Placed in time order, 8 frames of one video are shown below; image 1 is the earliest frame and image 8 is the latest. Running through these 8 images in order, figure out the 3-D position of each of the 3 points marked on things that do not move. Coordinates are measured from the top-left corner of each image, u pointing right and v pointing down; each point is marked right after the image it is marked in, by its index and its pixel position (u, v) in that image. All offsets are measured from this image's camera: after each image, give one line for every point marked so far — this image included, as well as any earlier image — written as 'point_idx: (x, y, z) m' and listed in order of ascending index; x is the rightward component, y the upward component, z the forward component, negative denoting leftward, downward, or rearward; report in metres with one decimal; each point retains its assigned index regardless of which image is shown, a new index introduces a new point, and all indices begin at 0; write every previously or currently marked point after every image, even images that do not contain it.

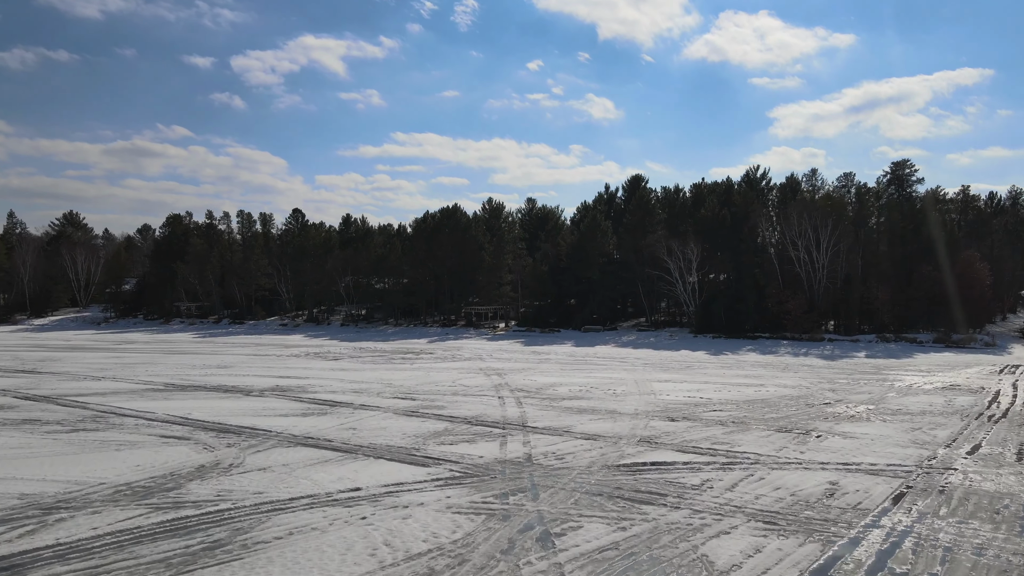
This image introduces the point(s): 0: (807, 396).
0: (+5.0, -1.8, +19.5) m
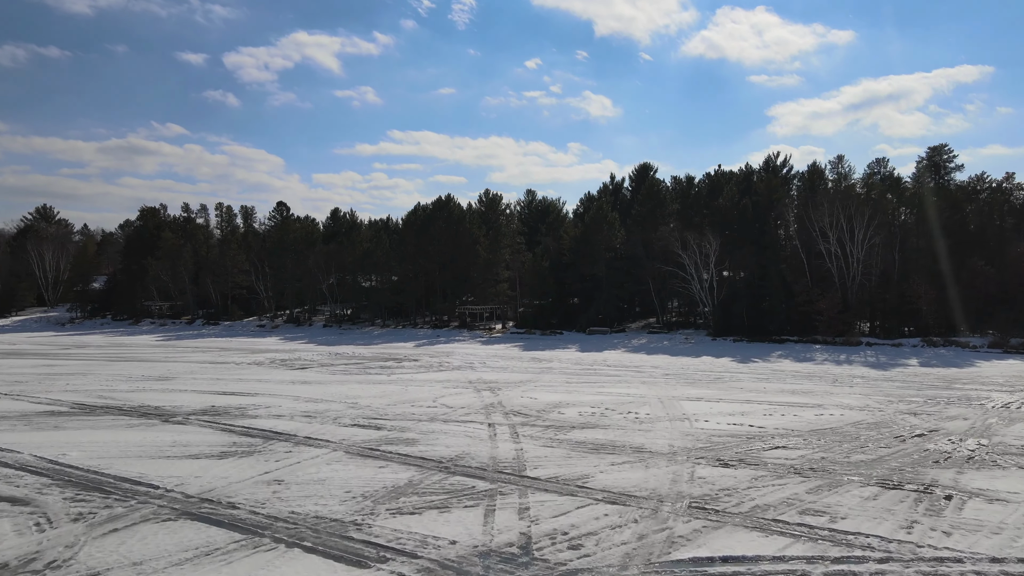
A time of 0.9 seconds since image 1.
0: (+4.9, -1.8, +15.1) m
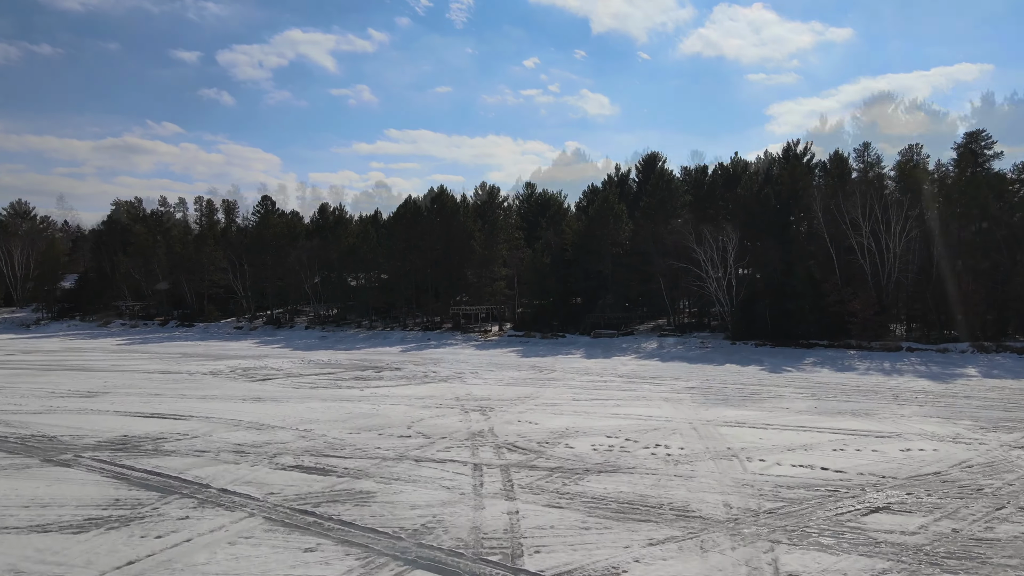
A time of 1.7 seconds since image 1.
0: (+4.9, -1.7, +11.4) m
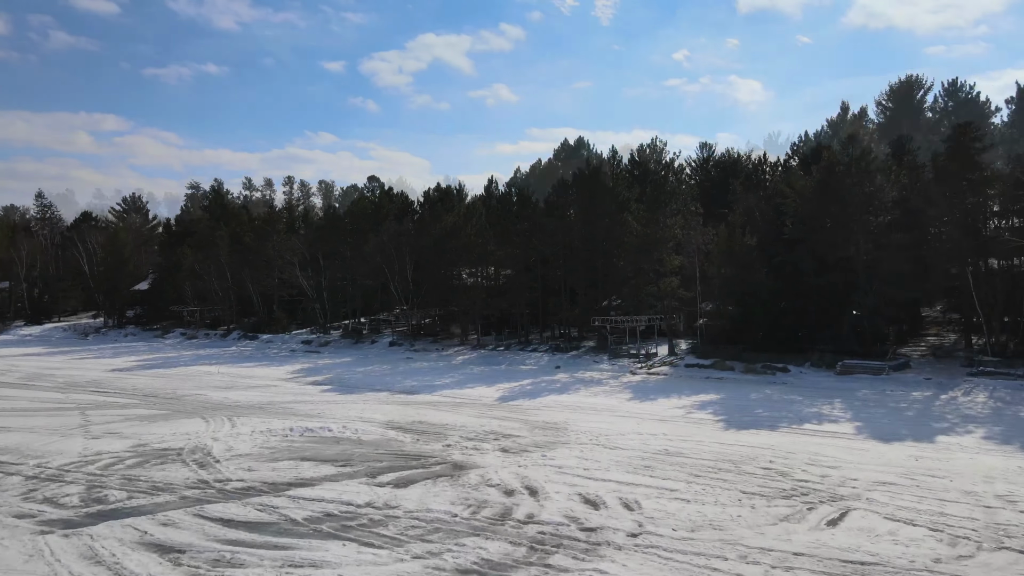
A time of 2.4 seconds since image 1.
0: (+4.8, -1.7, +8.4) m
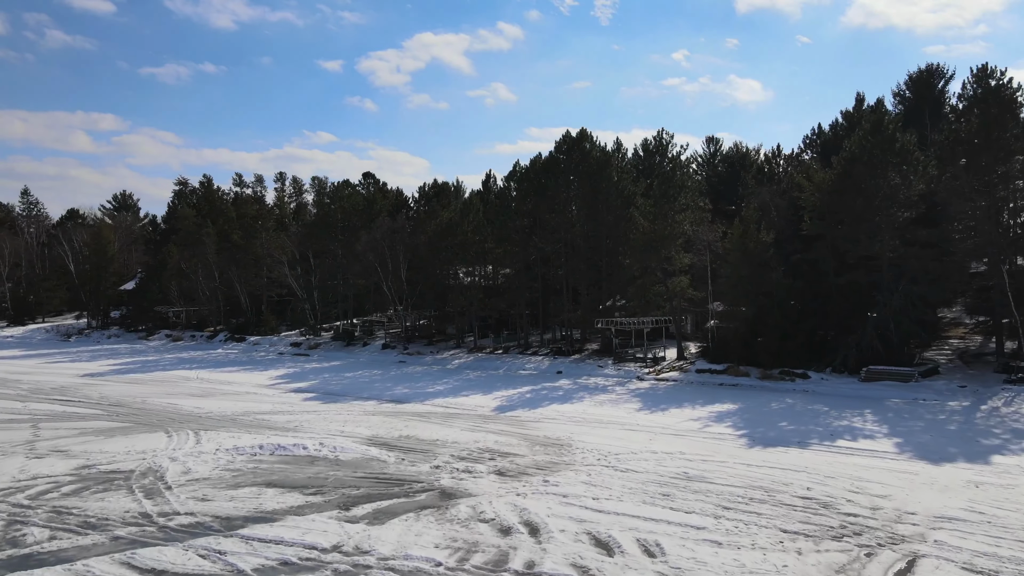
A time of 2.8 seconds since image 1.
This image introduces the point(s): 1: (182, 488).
0: (+4.8, -1.7, +6.6) m
1: (-3.3, -1.9, +11.5) m
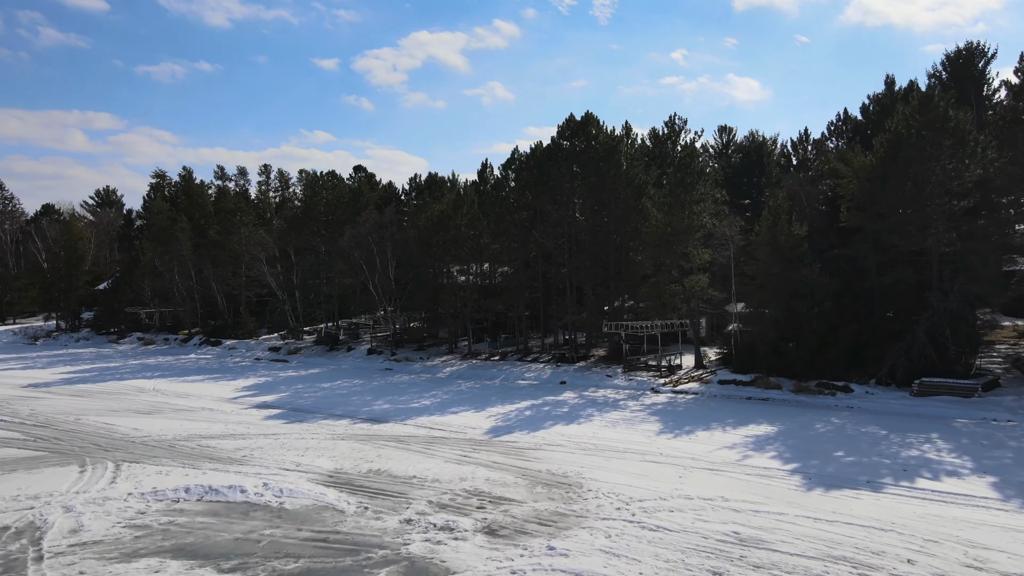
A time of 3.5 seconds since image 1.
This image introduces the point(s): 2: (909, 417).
0: (+4.7, -1.7, +3.6) m
1: (-3.4, -1.9, +8.5) m
2: (+5.9, -1.9, +17.0) m
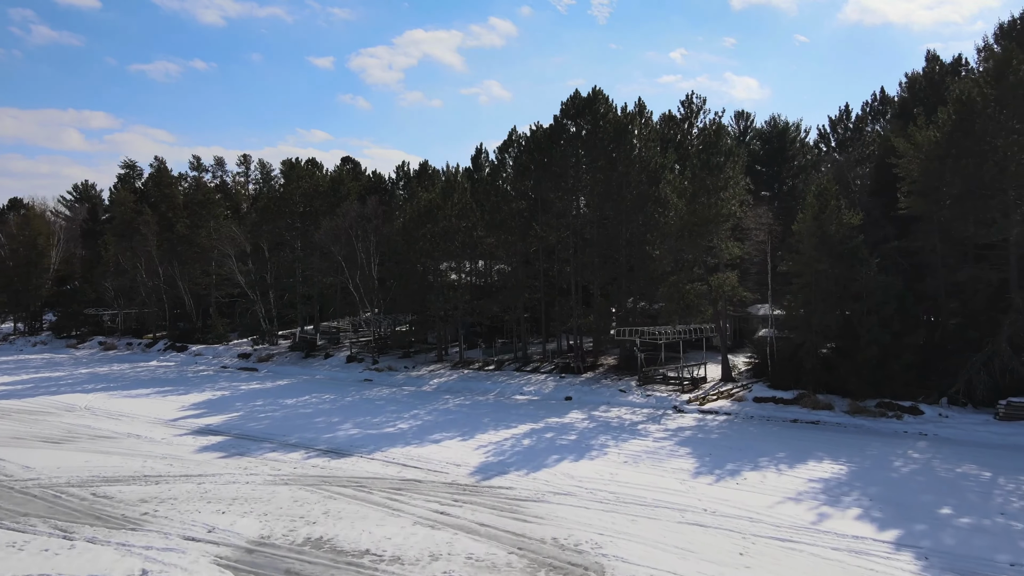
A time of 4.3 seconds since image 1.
0: (+4.7, -1.7, 0.0) m
1: (-3.4, -1.9, +4.9) m
2: (+5.8, -1.9, +13.5) m
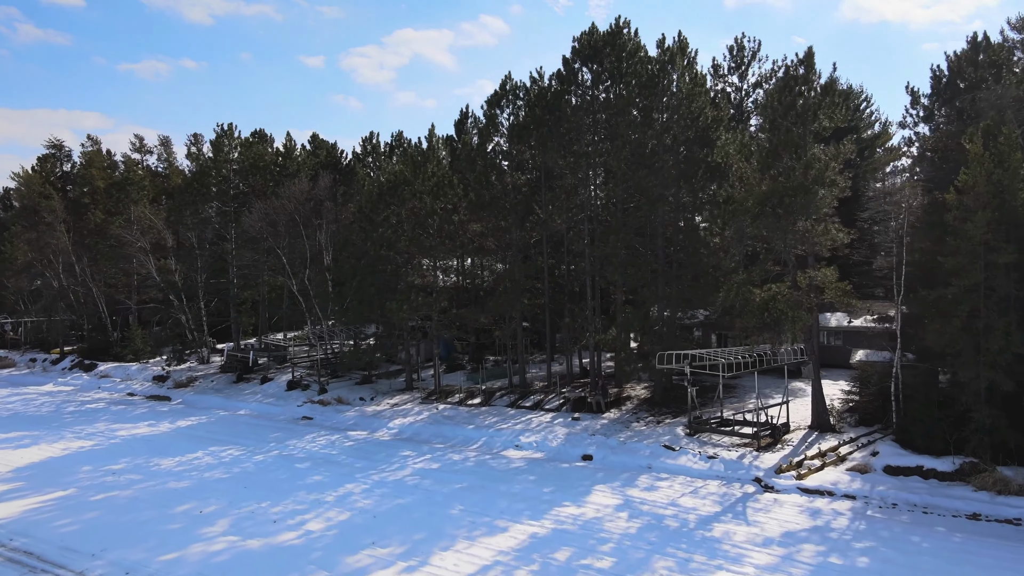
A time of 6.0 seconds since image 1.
0: (+4.5, -1.7, -6.9) m
1: (-3.6, -2.0, -2.0) m
2: (+5.7, -1.9, +6.6) m
